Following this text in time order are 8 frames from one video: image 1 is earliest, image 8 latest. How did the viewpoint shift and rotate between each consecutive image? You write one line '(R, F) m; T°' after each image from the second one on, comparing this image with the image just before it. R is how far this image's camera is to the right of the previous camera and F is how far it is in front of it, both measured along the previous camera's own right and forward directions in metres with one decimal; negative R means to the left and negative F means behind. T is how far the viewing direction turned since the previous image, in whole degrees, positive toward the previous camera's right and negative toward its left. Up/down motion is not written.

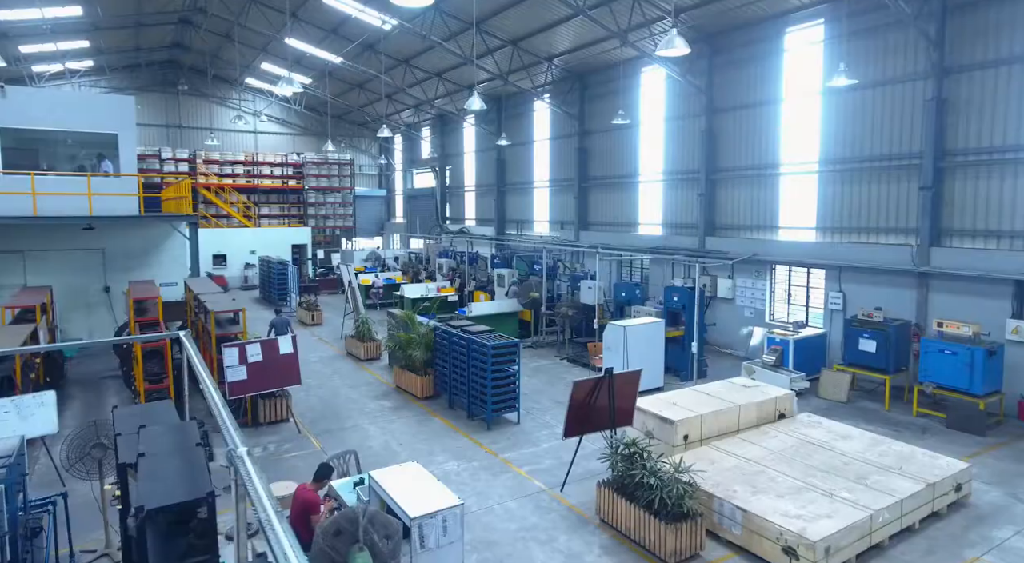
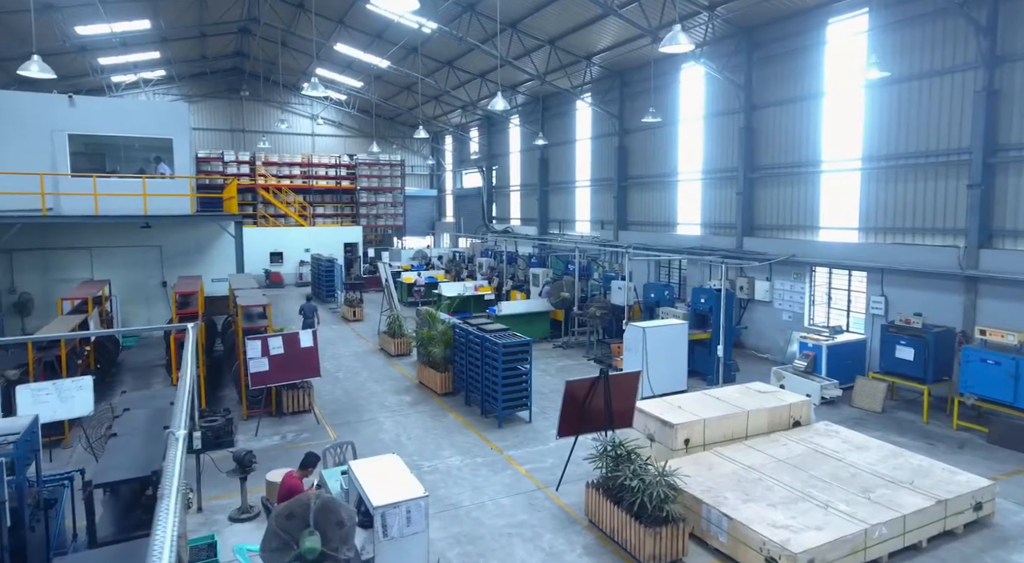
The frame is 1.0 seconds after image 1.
(+0.9, 0.0) m; -6°
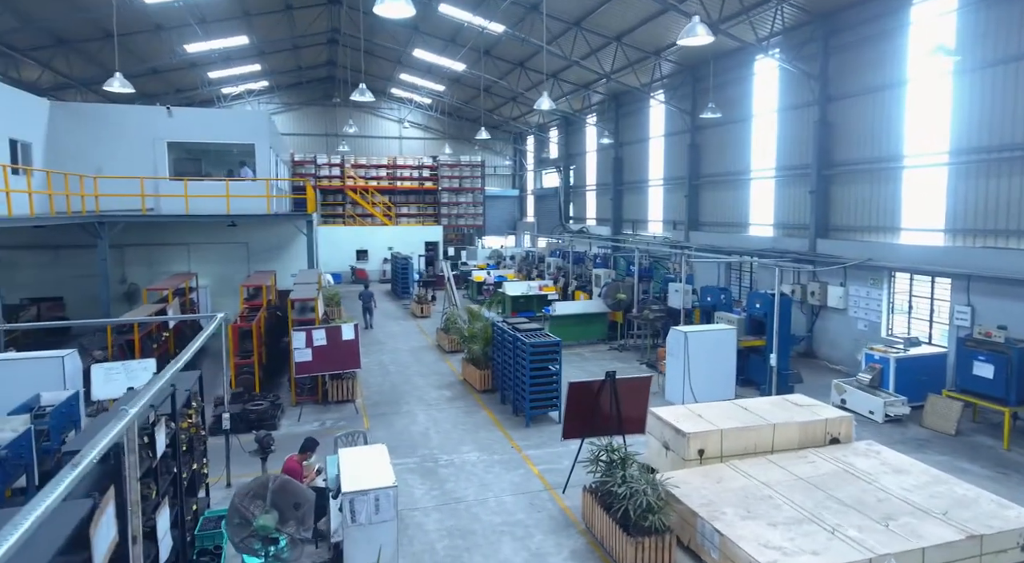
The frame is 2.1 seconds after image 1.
(+1.3, +0.1) m; -10°
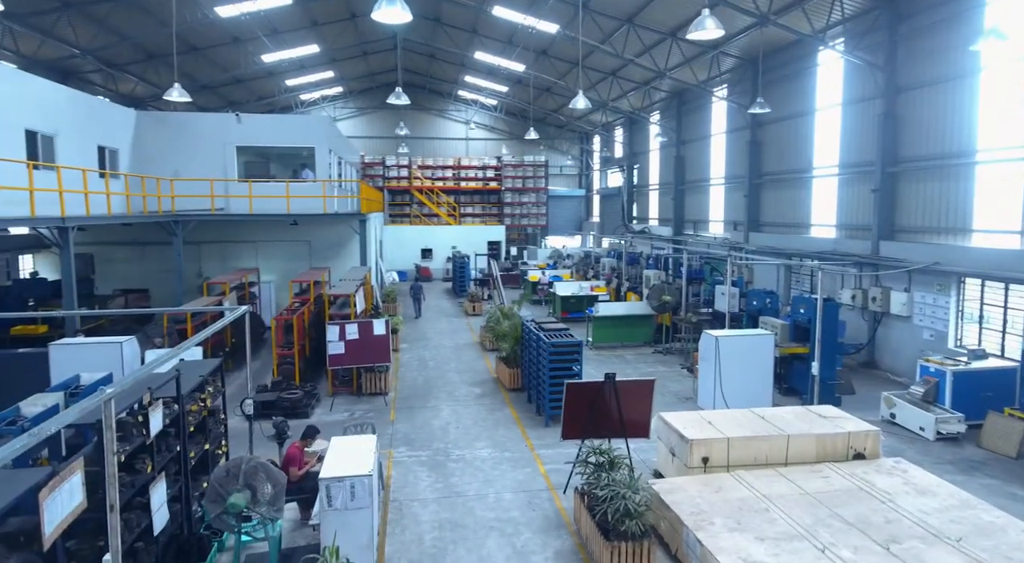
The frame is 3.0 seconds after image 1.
(+1.1, 0.0) m; -8°
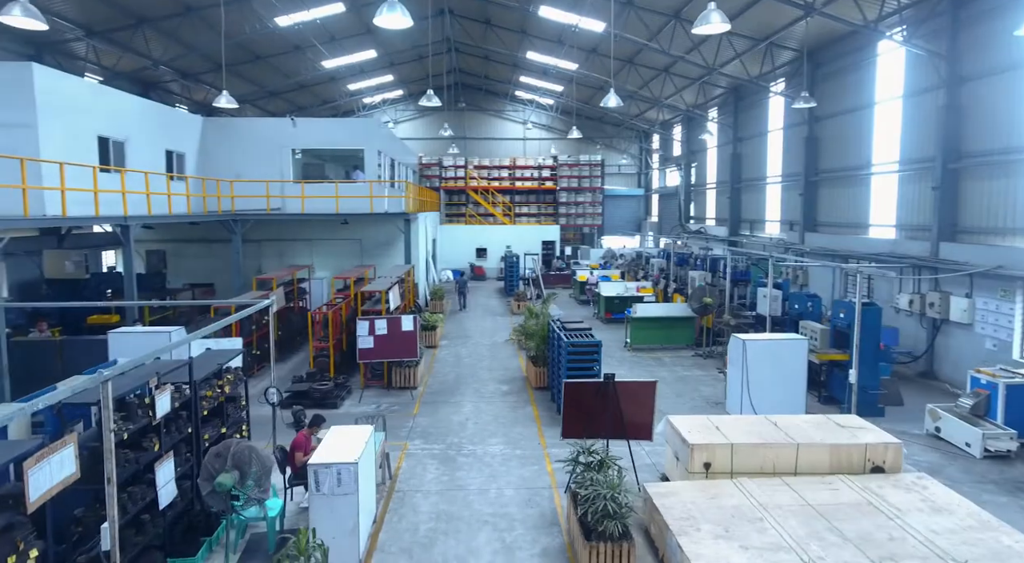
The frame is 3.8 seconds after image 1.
(+1.0, 0.0) m; -7°
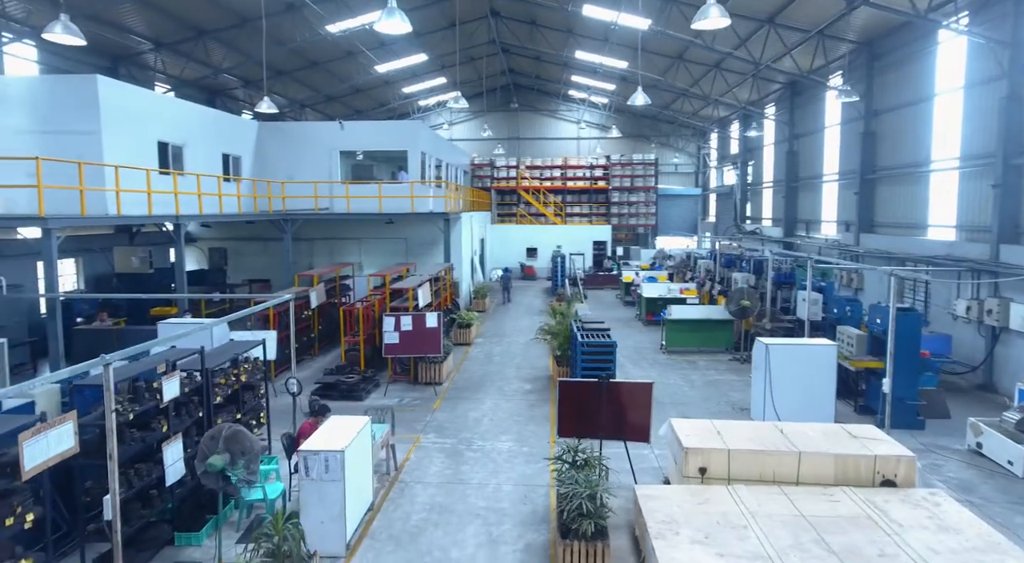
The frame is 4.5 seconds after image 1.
(+1.0, 0.0) m; -6°
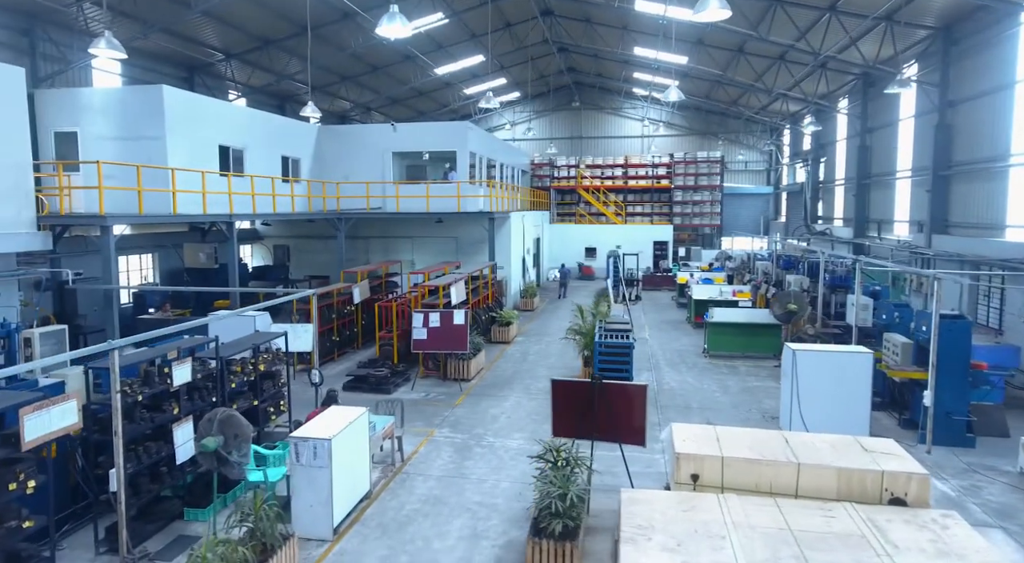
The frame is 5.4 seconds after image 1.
(+1.1, 0.0) m; -8°
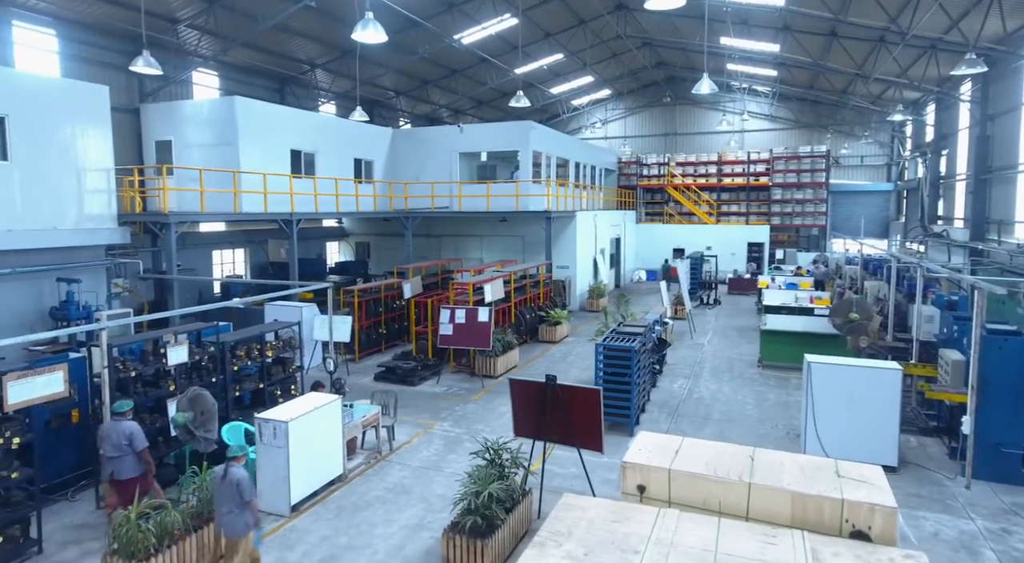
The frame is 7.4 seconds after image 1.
(+2.1, +0.3) m; -12°
